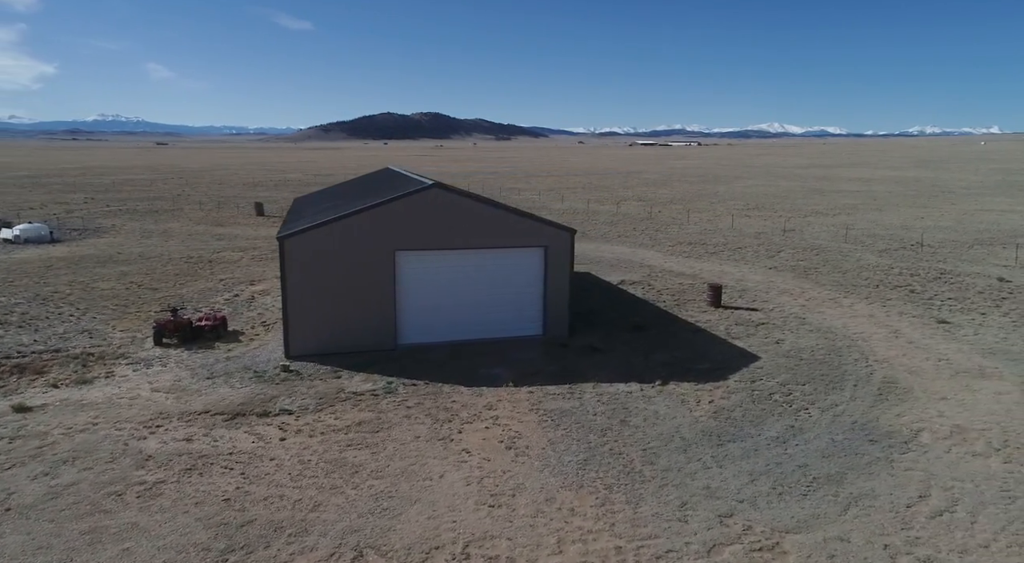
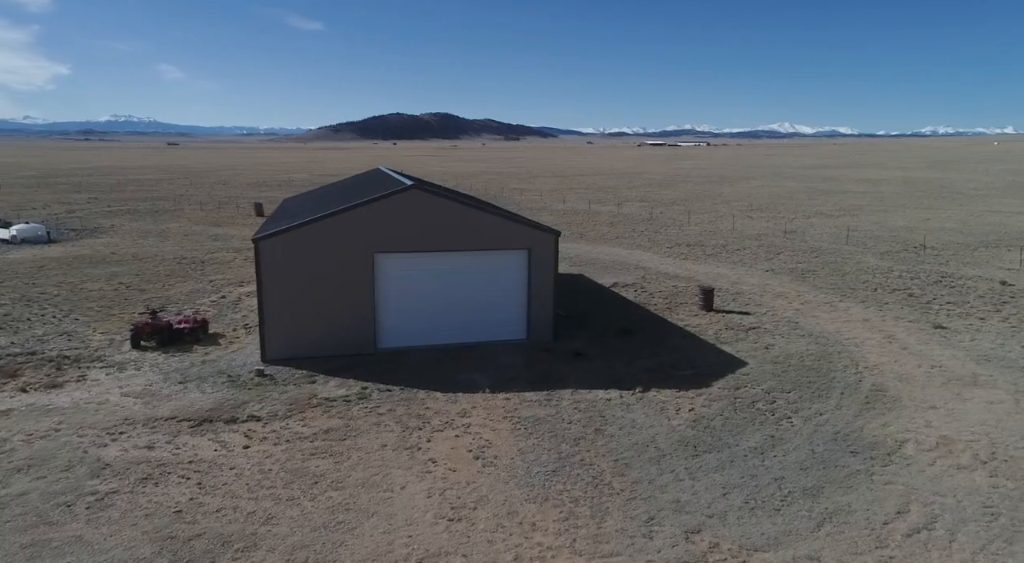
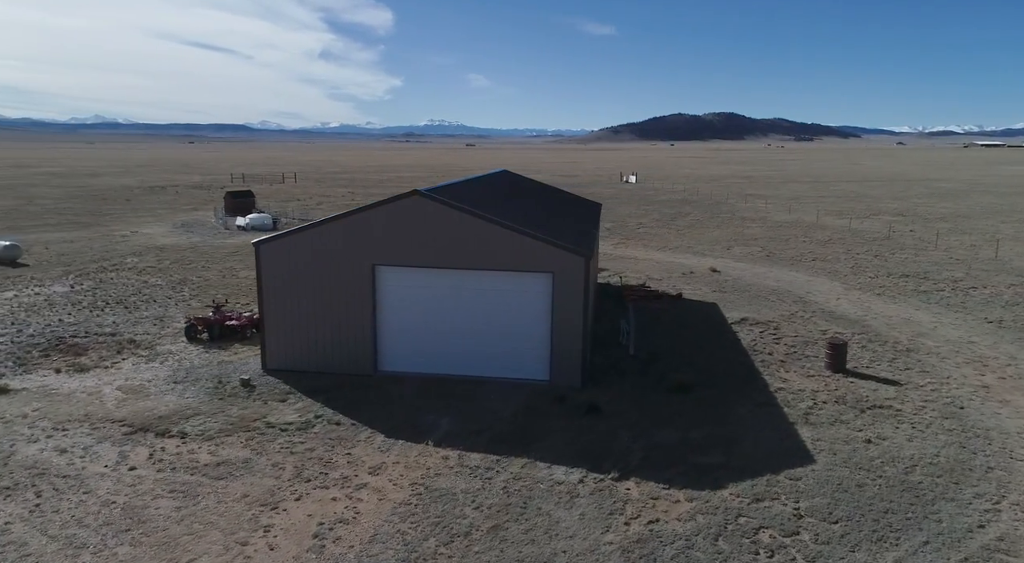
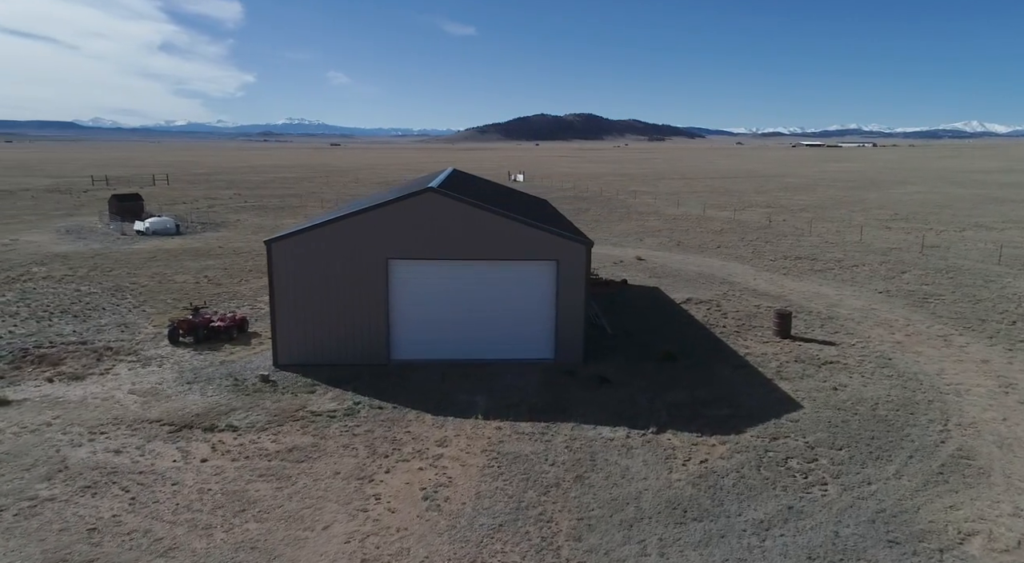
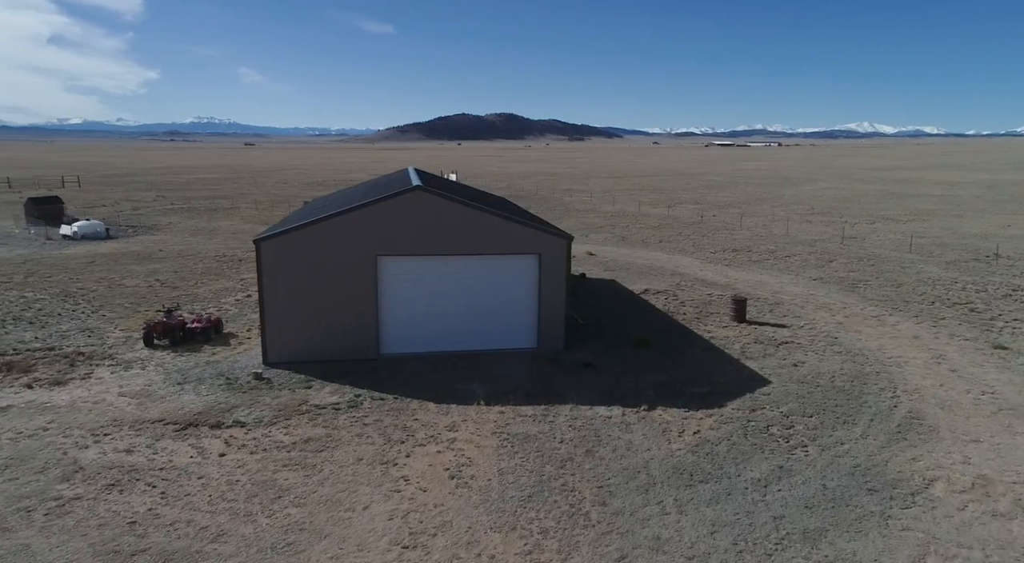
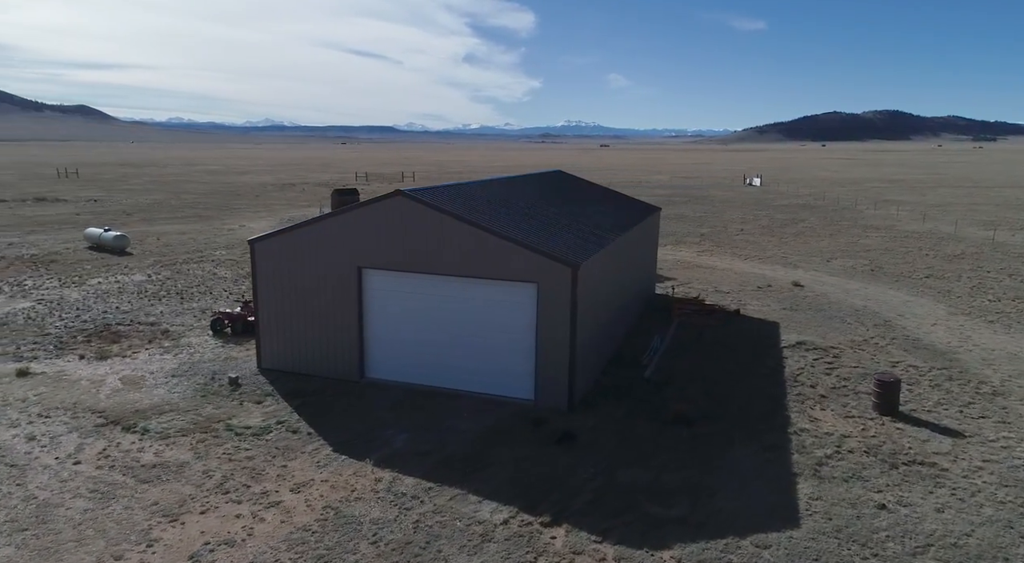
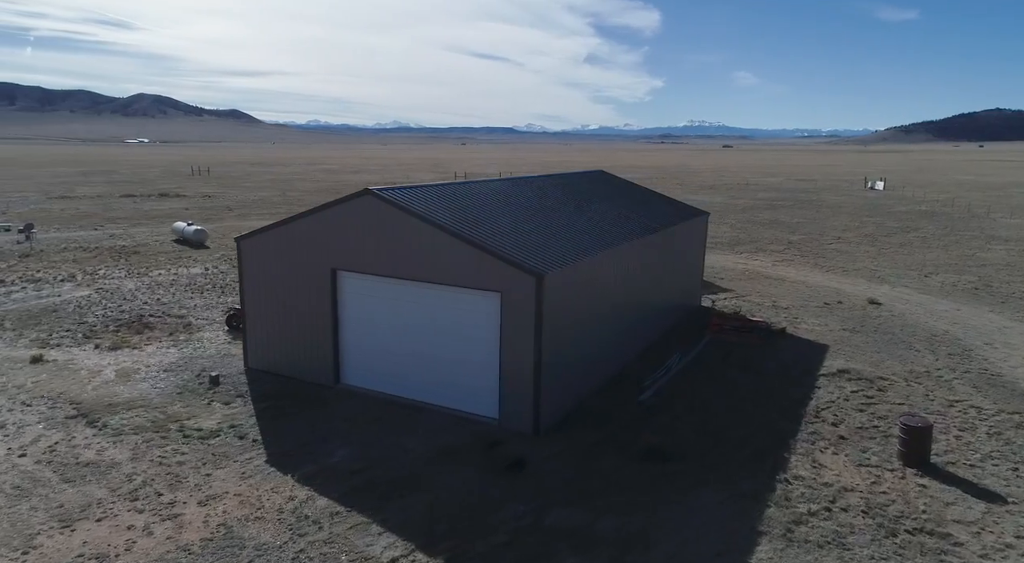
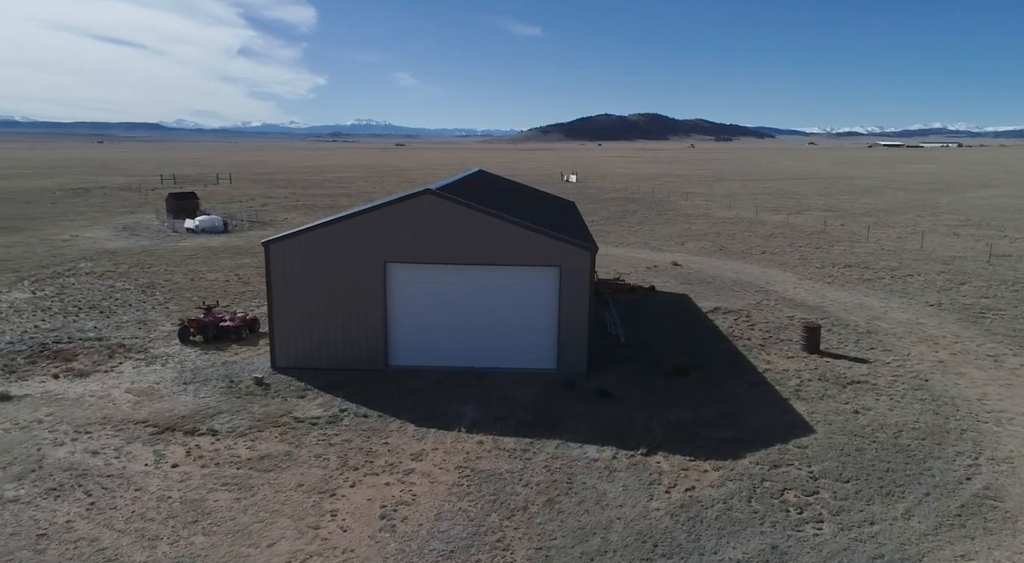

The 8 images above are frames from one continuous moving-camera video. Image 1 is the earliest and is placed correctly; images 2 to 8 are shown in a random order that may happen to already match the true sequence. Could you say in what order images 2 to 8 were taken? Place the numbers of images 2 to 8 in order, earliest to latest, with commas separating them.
2, 5, 4, 8, 3, 6, 7
